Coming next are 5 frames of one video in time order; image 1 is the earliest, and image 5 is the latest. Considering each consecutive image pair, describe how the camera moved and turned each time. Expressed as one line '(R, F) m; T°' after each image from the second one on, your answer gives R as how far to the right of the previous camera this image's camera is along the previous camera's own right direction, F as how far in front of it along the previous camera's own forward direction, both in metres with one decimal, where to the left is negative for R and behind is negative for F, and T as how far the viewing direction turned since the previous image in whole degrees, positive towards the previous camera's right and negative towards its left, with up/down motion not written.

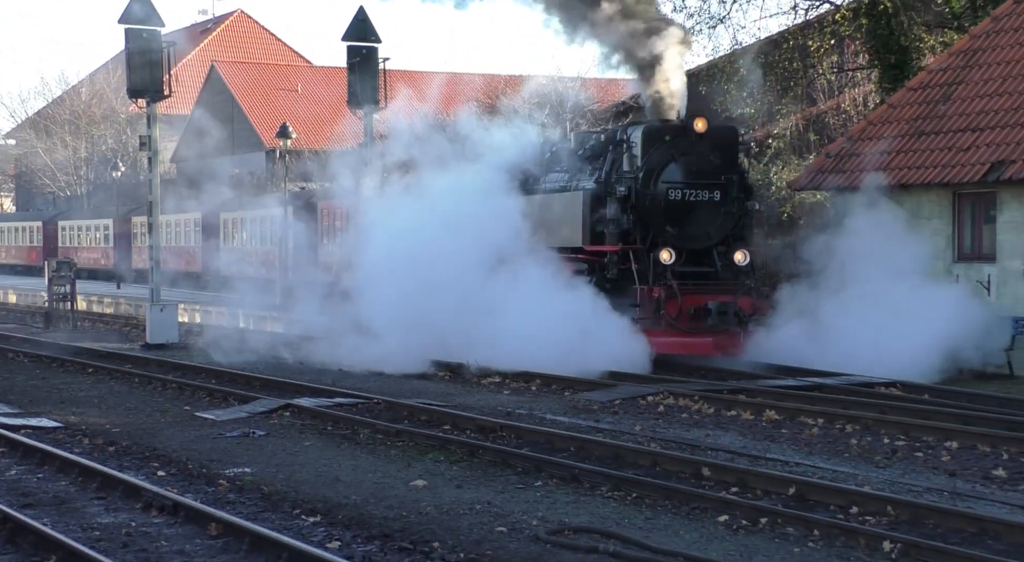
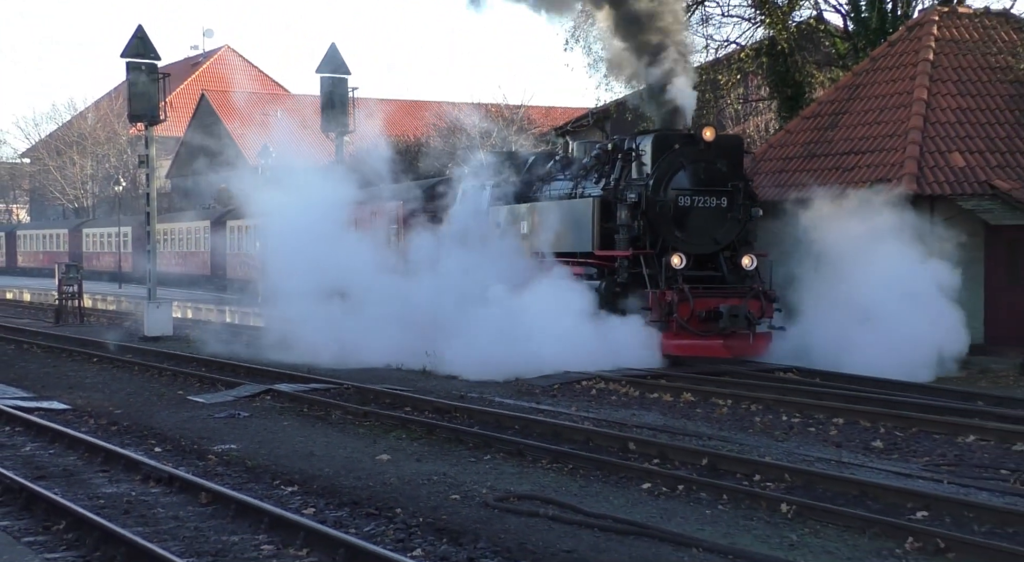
(+0.7, -0.9) m; -2°
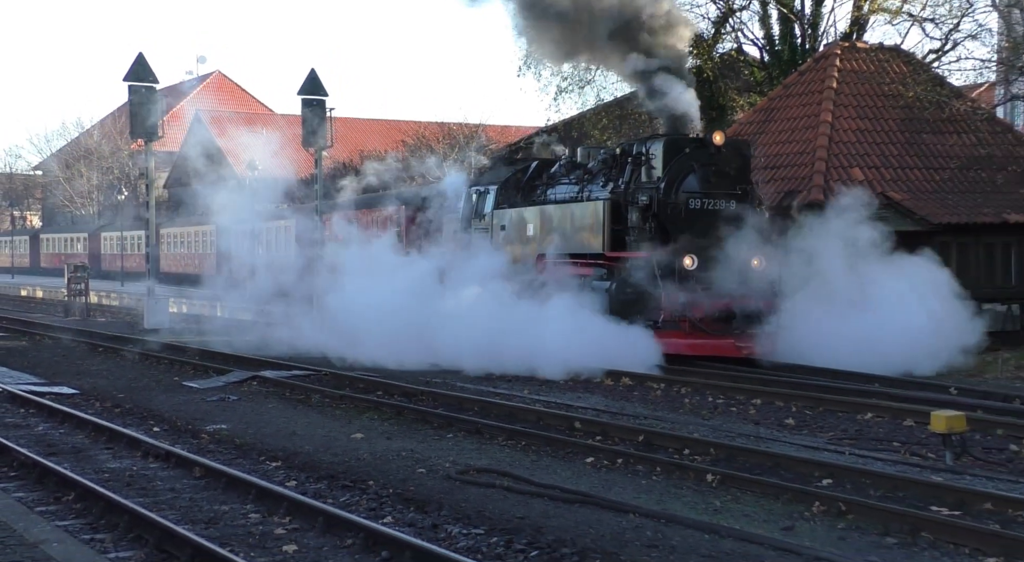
(+0.1, -1.1) m; +1°
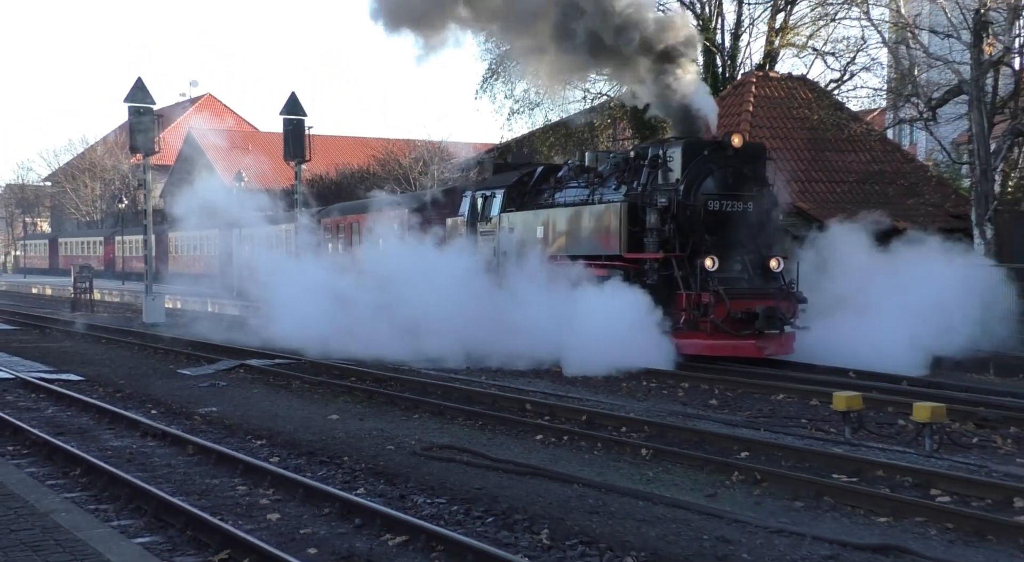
(+0.1, -1.3) m; +2°
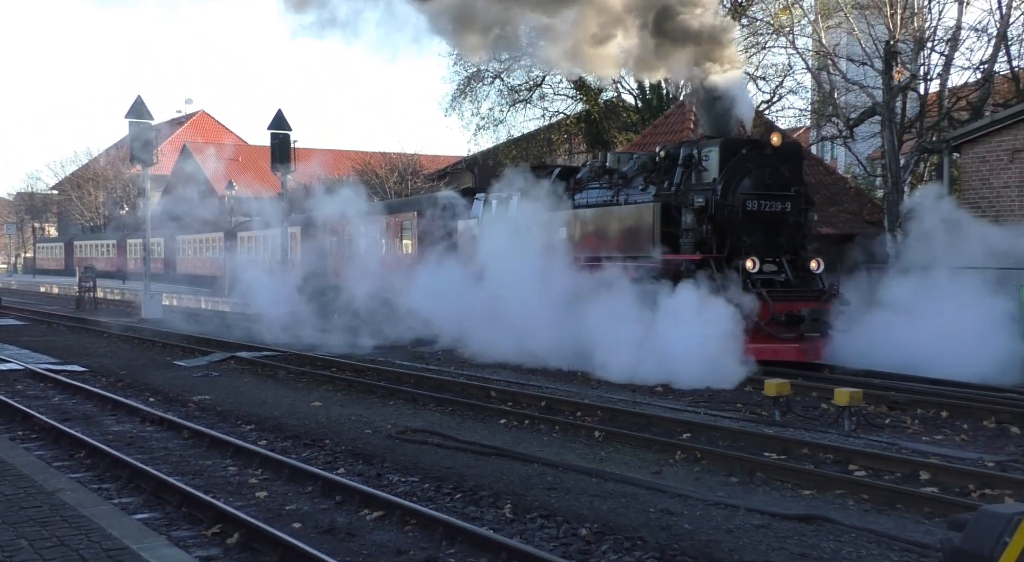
(0.0, -1.1) m; +2°
